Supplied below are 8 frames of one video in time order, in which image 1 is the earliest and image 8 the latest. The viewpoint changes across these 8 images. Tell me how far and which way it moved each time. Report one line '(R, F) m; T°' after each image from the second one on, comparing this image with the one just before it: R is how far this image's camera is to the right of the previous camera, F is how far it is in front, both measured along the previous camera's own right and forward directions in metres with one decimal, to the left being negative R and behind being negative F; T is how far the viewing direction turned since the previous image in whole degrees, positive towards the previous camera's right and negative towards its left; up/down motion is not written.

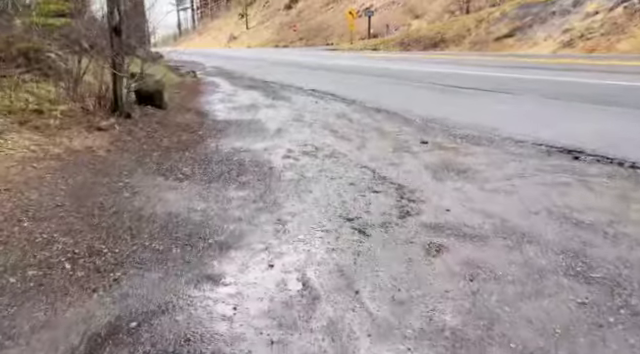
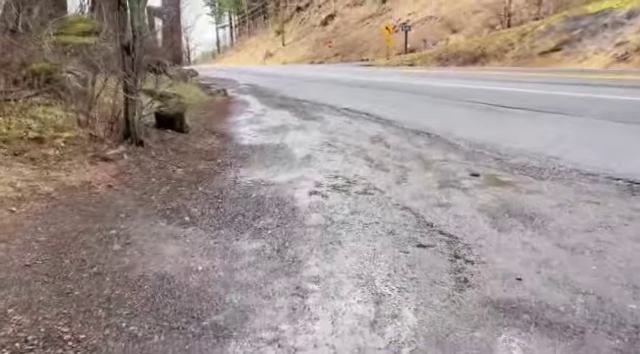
(0.0, +0.7) m; -4°
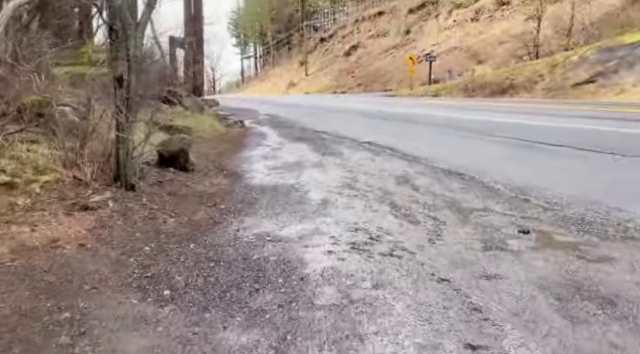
(0.0, +0.7) m; -2°
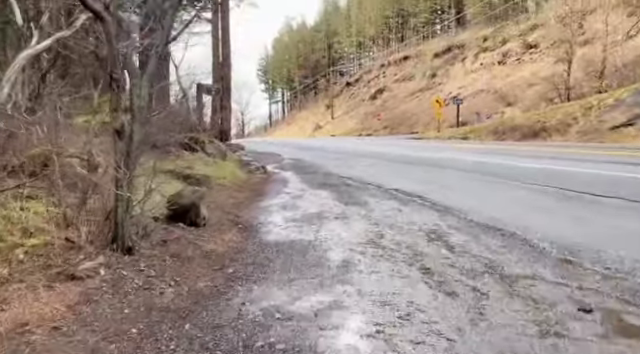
(0.0, +0.5) m; -3°
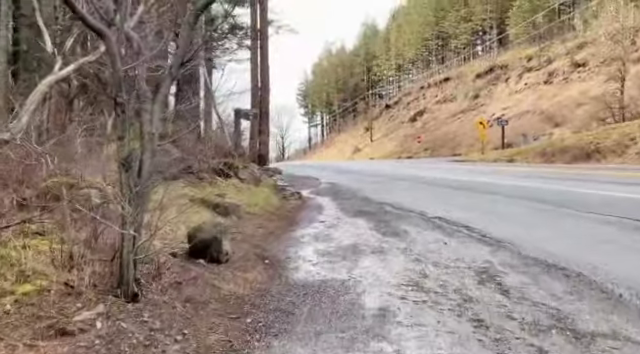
(+0.1, +0.6) m; -4°
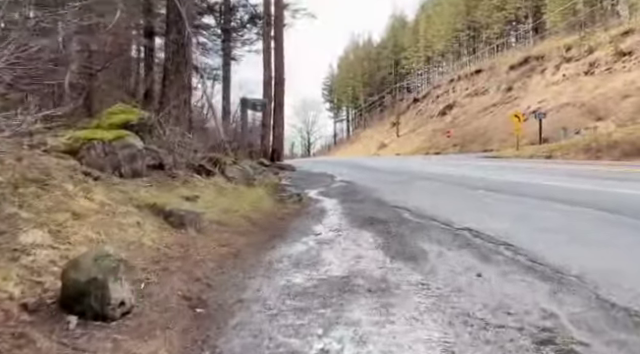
(+0.4, +2.0) m; -3°
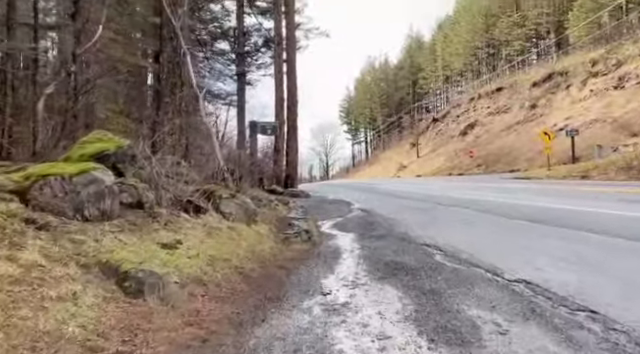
(+0.1, +1.5) m; -2°
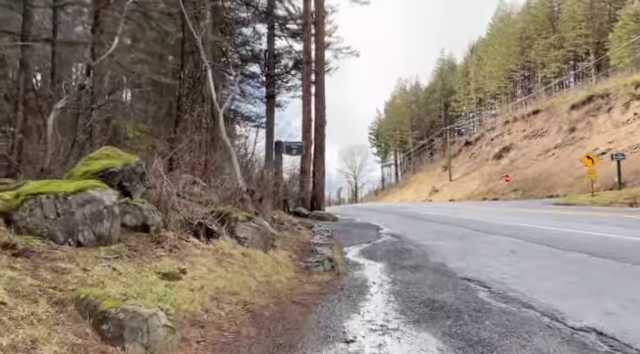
(+0.1, +0.8) m; -3°
